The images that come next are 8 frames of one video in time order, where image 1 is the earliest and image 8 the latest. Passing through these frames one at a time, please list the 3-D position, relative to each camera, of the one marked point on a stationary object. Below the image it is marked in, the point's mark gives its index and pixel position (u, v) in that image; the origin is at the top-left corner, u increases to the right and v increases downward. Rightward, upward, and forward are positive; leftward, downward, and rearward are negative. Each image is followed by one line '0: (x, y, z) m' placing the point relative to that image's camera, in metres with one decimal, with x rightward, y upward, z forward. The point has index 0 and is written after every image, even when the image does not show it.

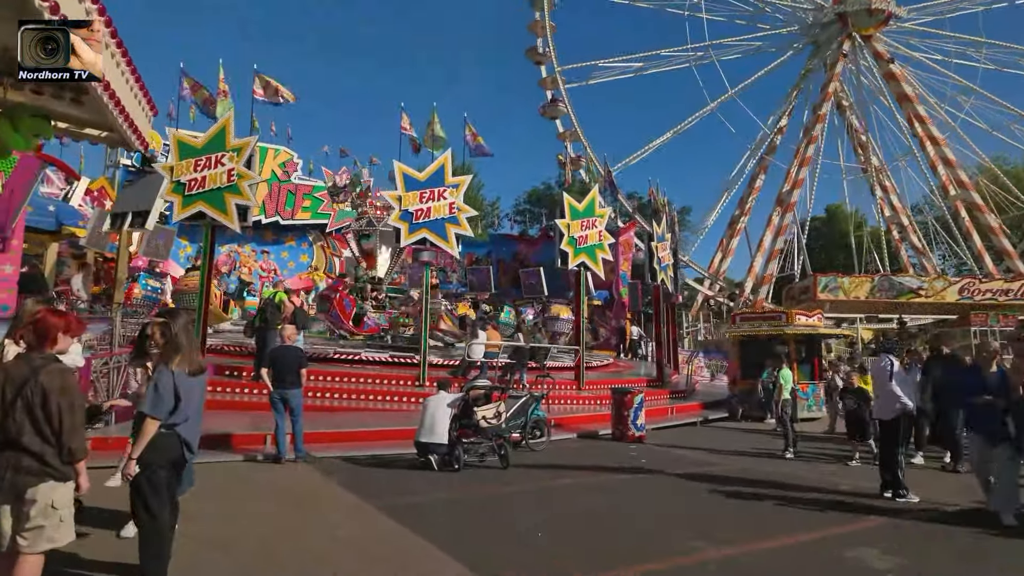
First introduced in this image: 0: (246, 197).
0: (-4.8, +1.6, +12.7) m
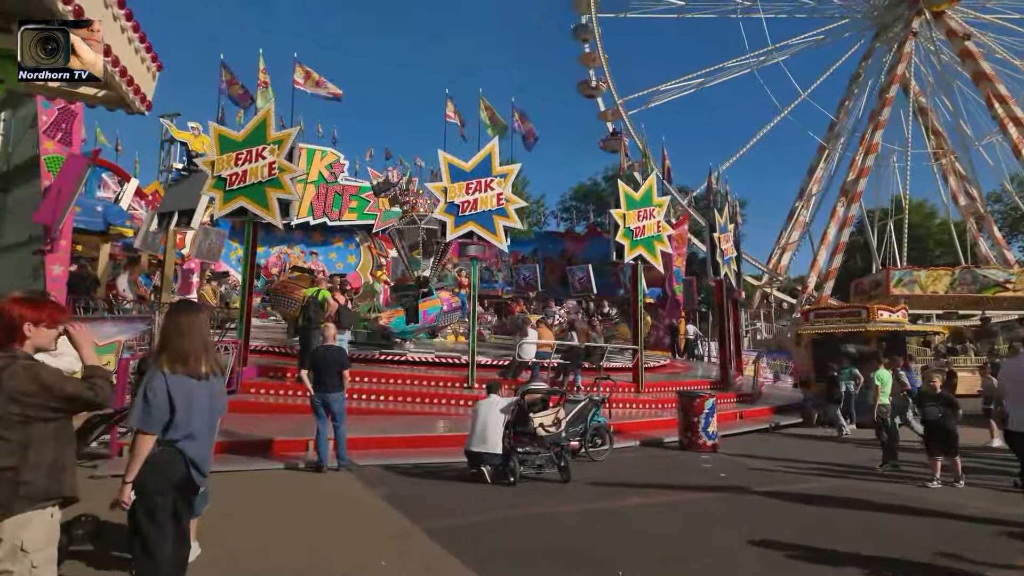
0: (-3.9, +1.7, +12.2) m
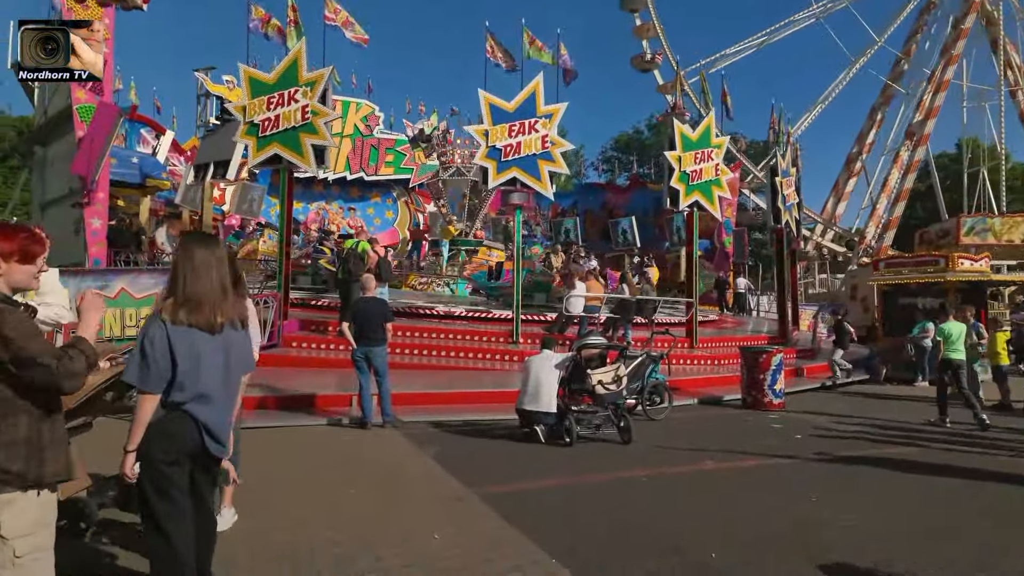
0: (-3.1, +2.5, +11.6) m
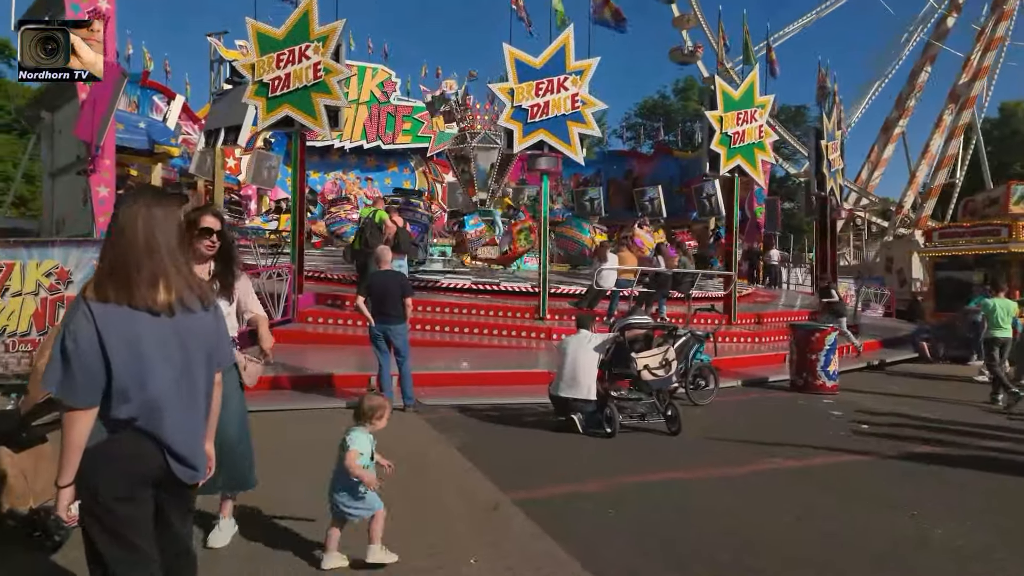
0: (-2.7, +2.9, +10.8) m
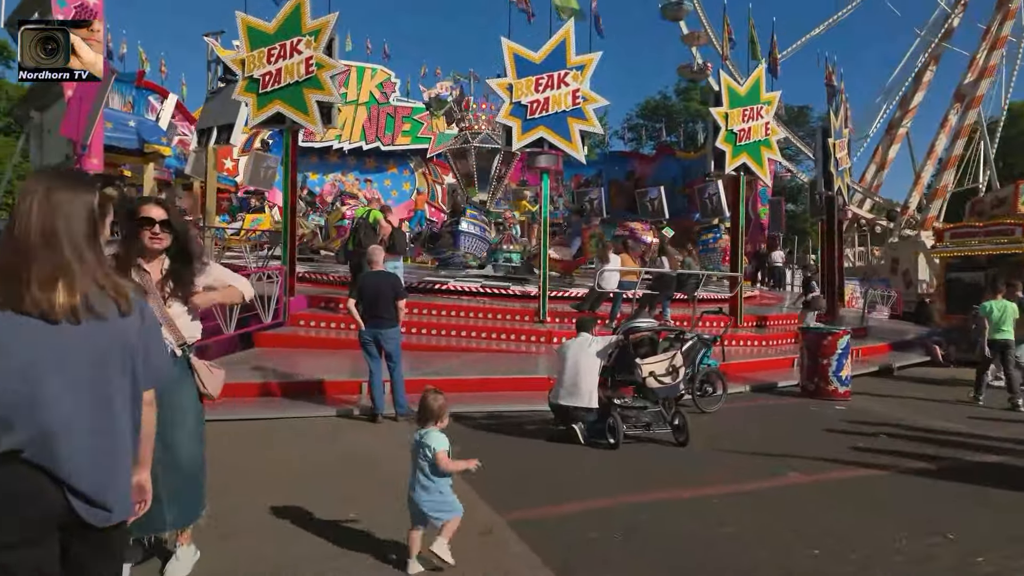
0: (-2.7, +2.9, +10.4) m
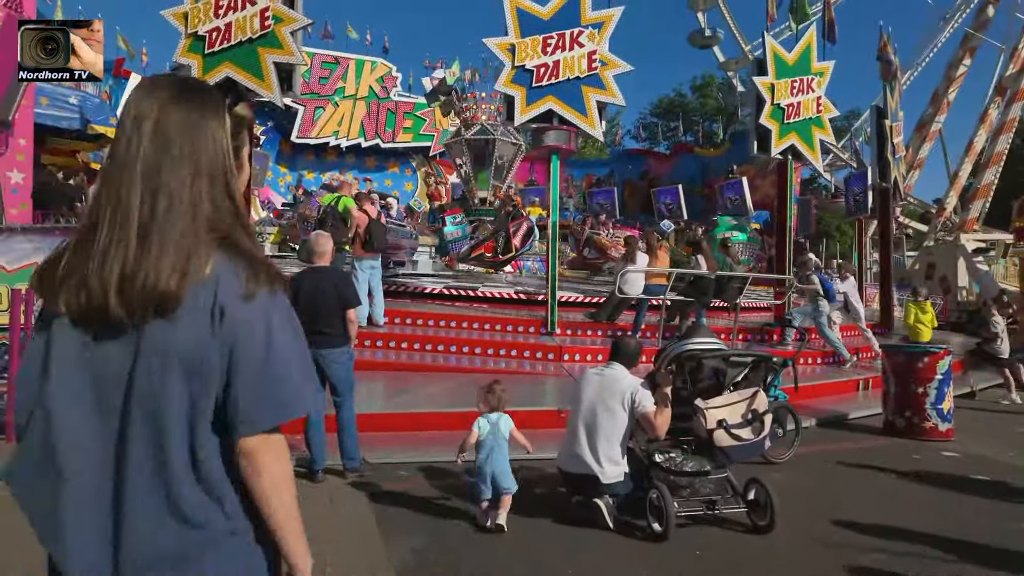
0: (-2.7, +2.8, +8.5) m
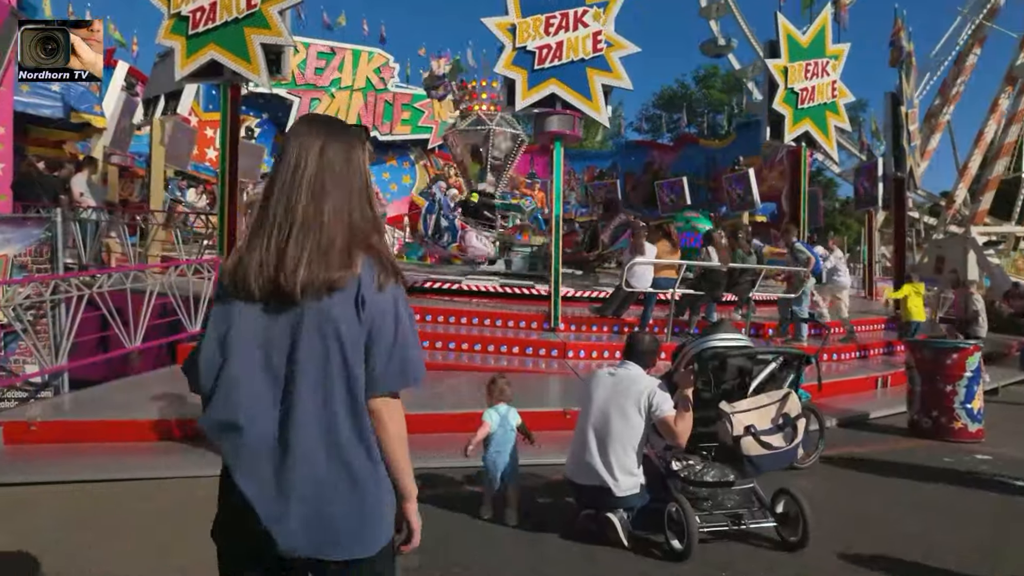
0: (-2.7, +2.9, +8.1) m
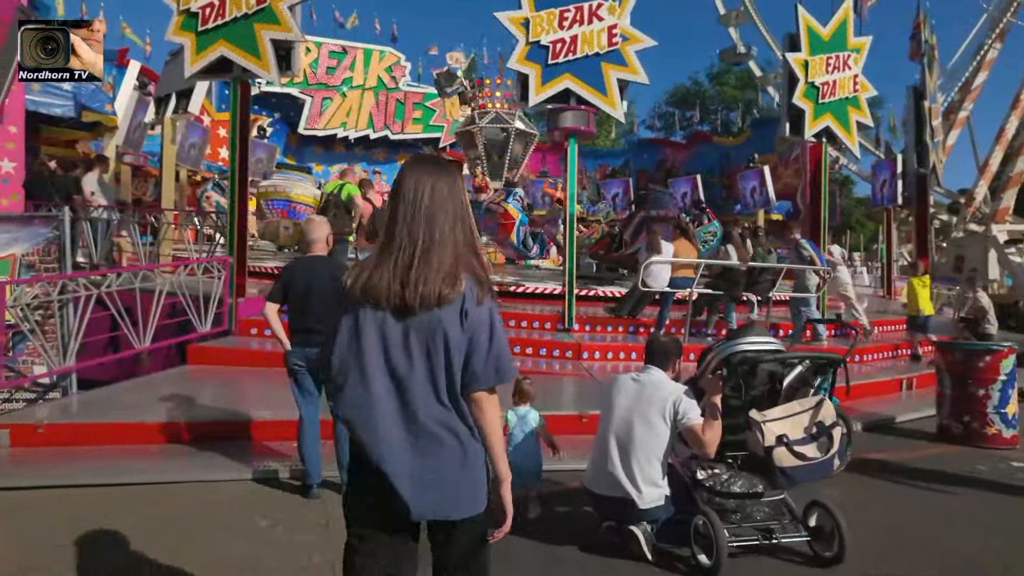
0: (-2.5, +2.9, +7.9) m
